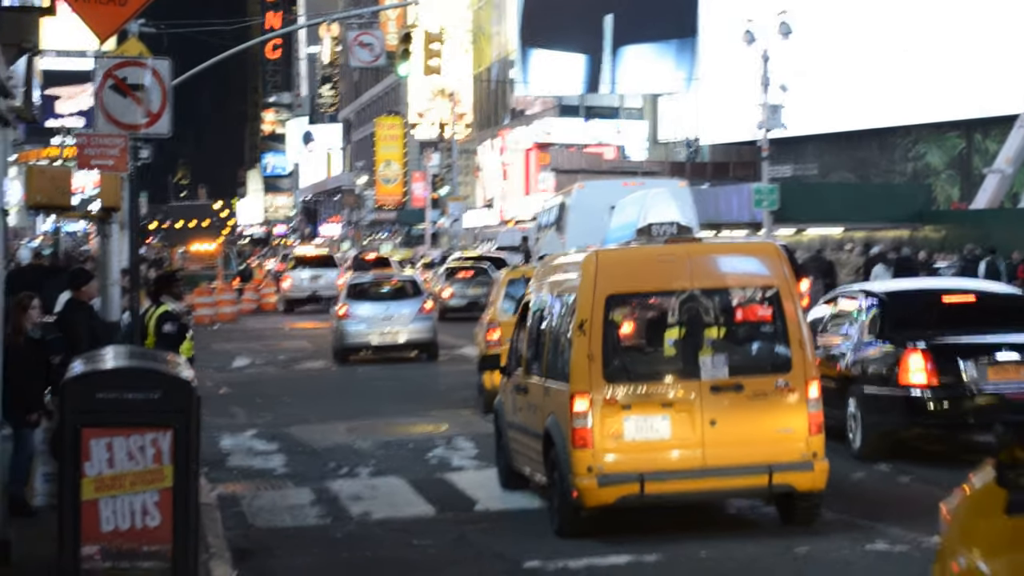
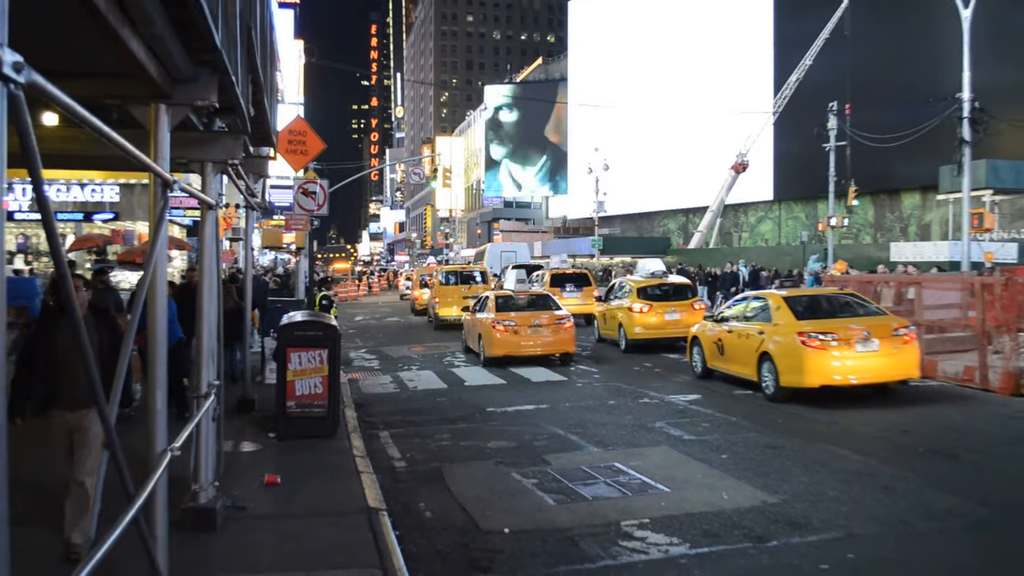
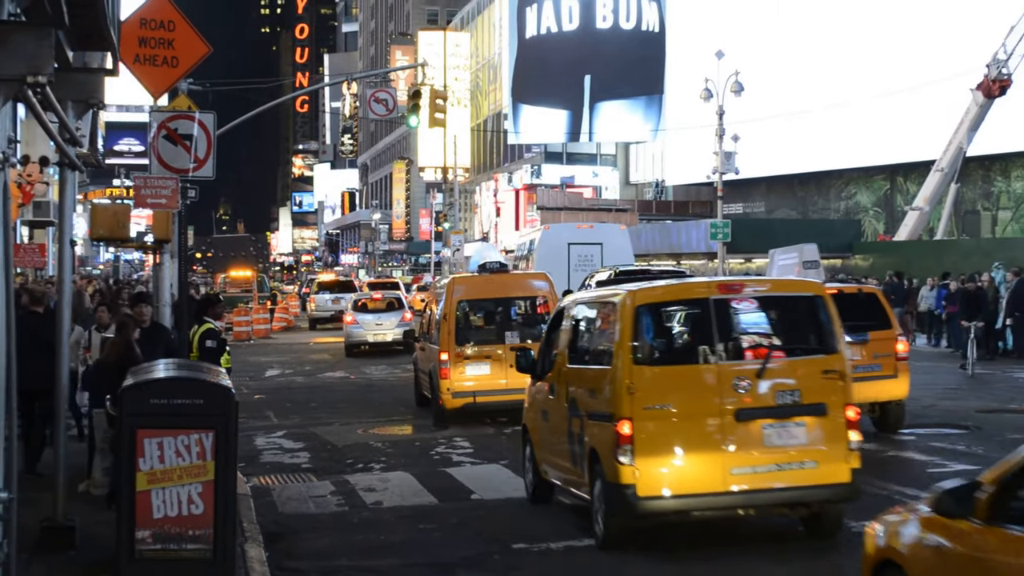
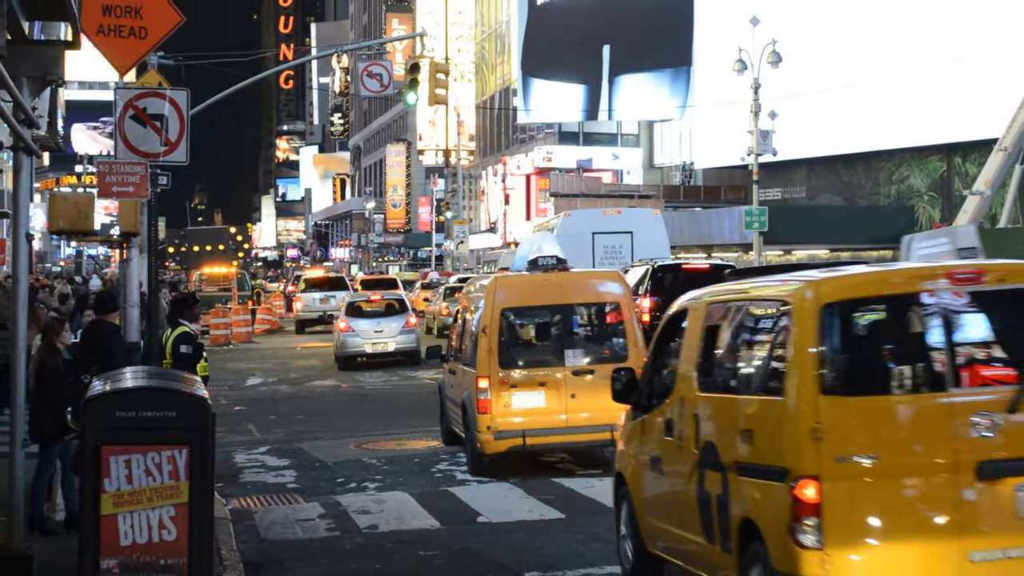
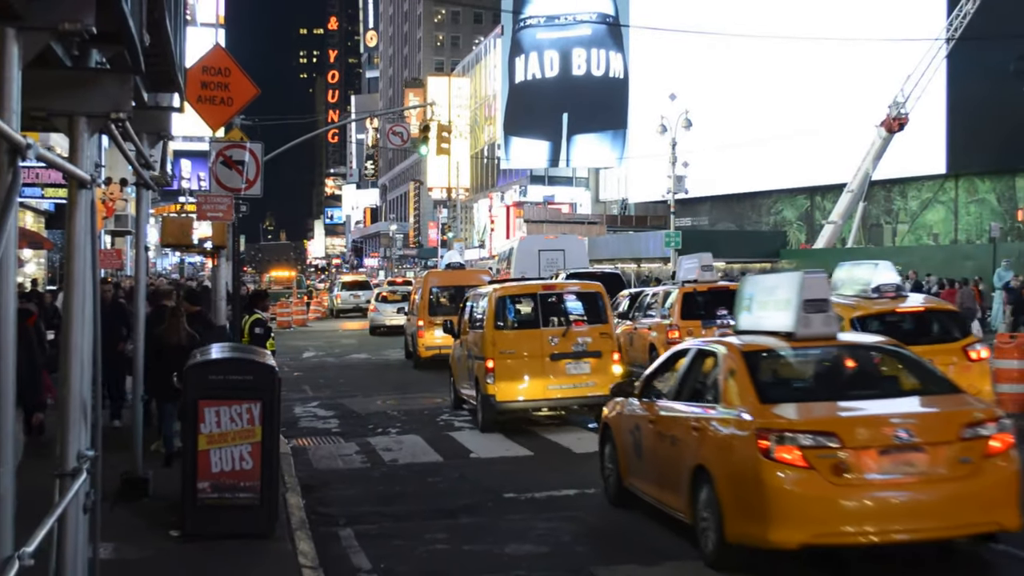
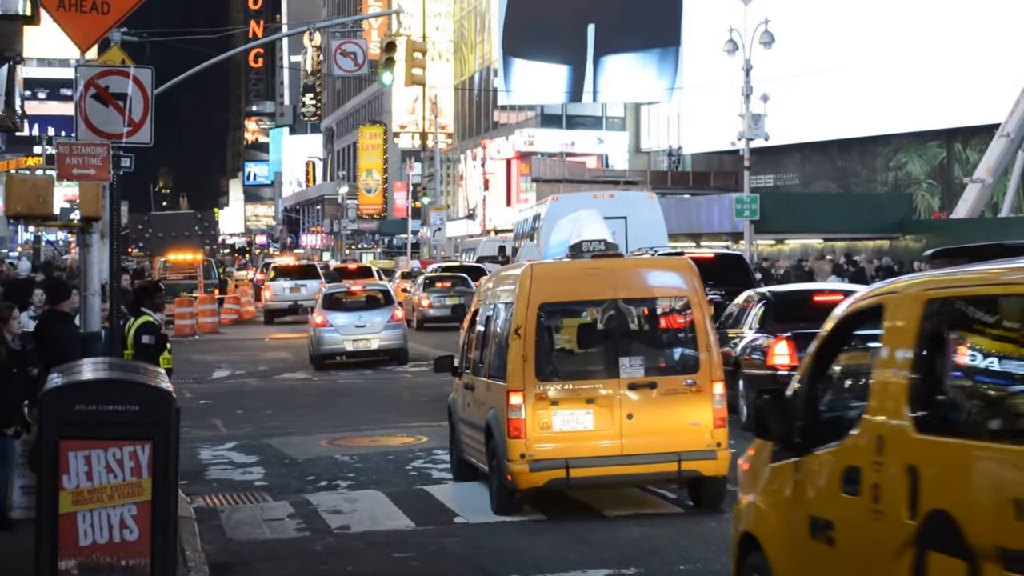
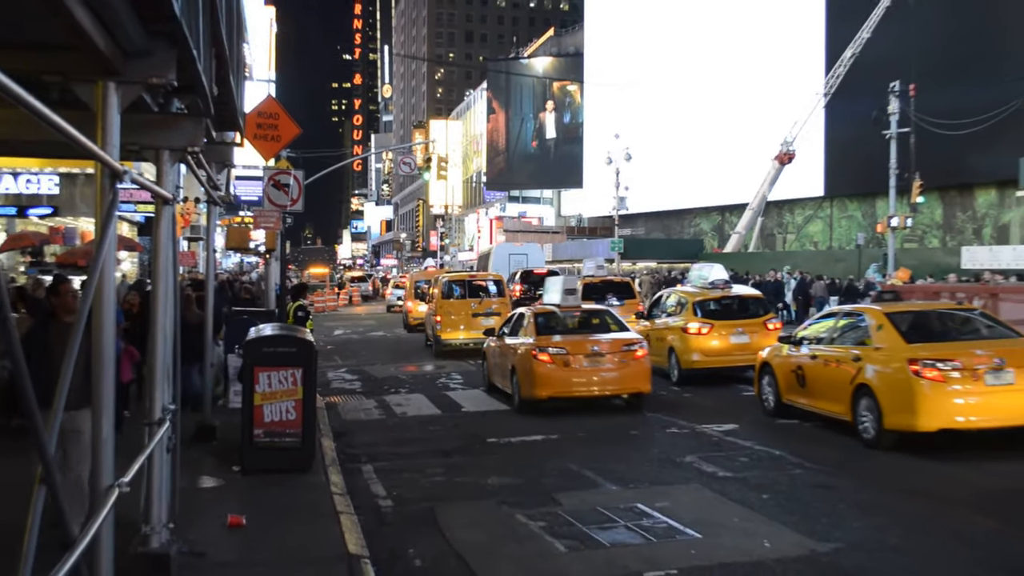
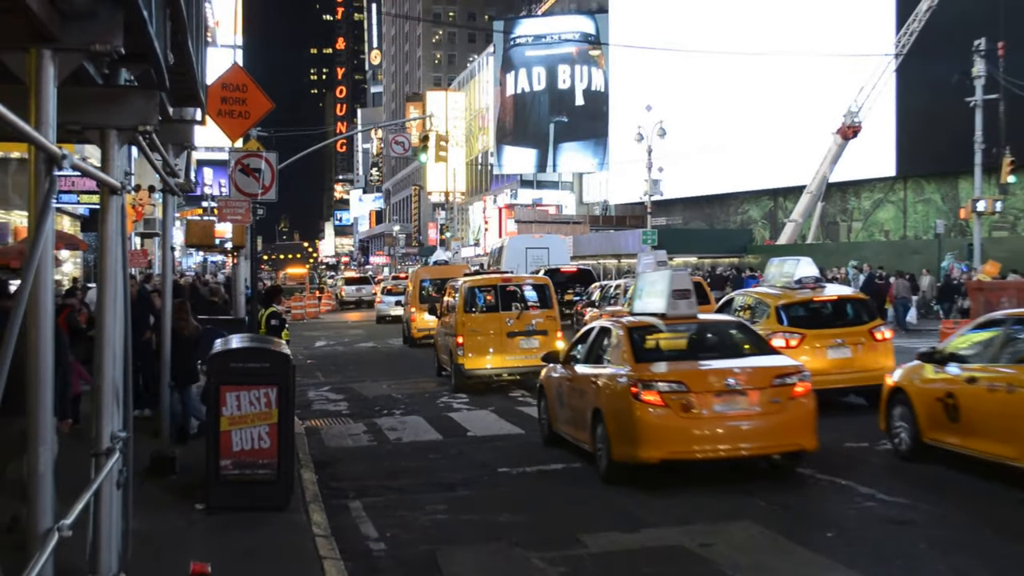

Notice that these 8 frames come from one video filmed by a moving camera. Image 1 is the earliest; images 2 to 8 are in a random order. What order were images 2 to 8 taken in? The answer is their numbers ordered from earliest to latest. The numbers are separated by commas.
6, 4, 3, 5, 8, 7, 2
